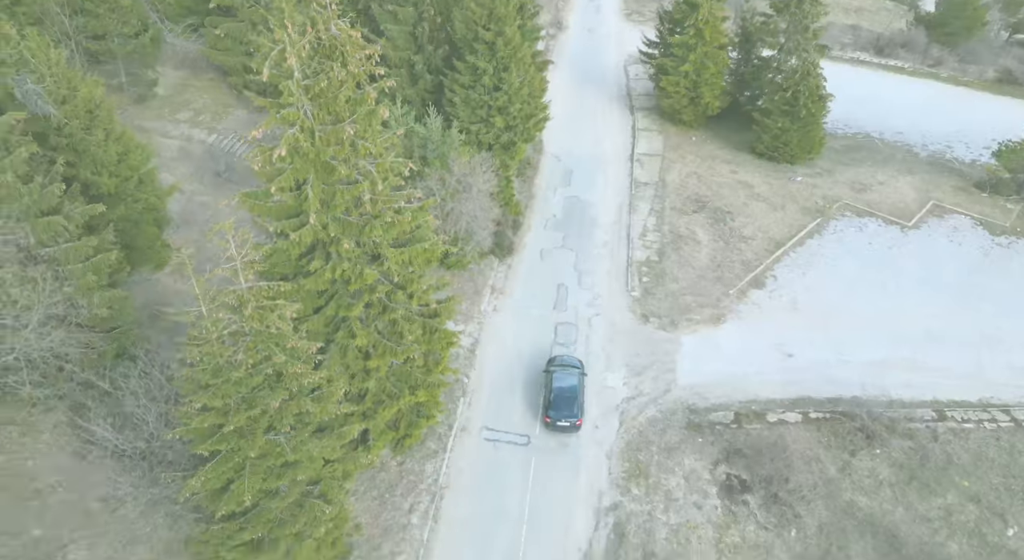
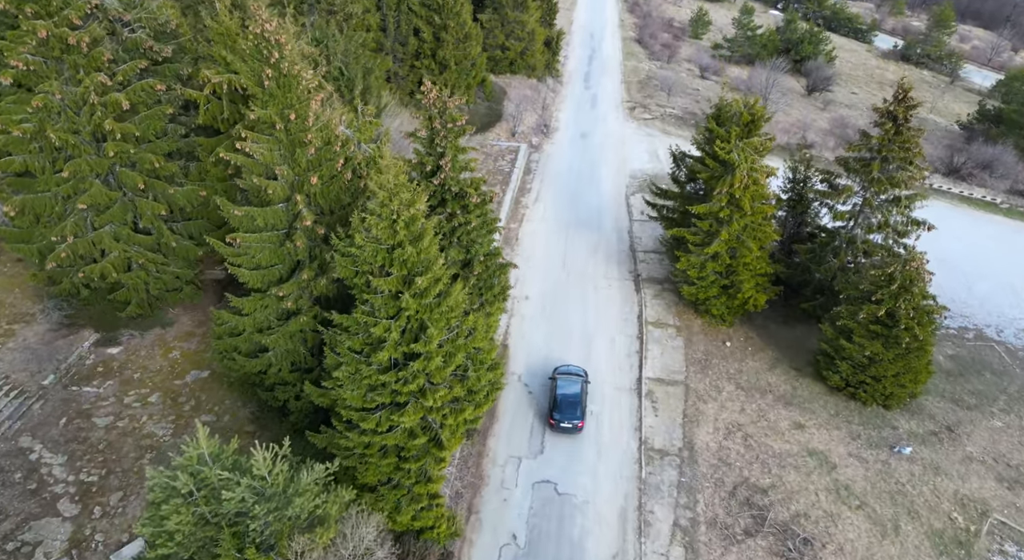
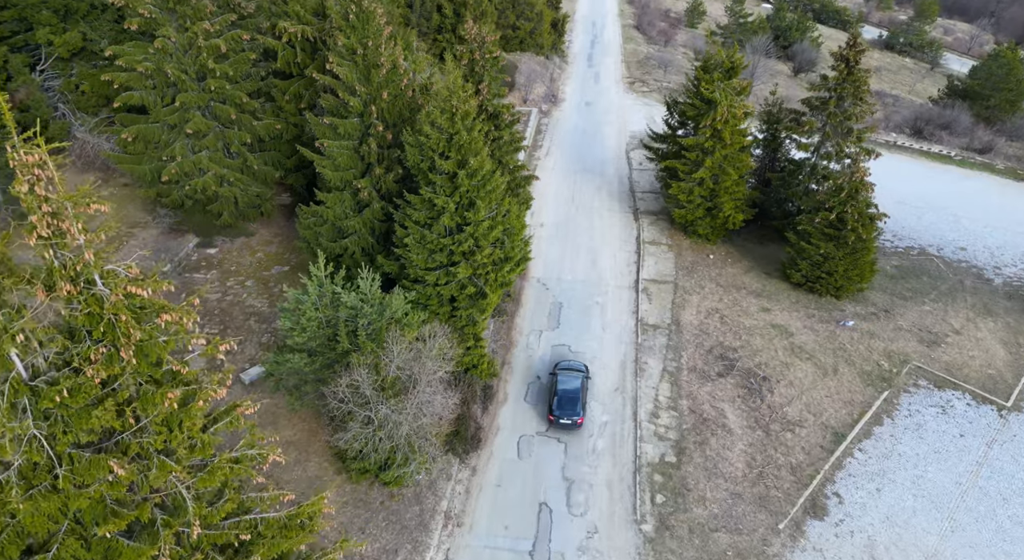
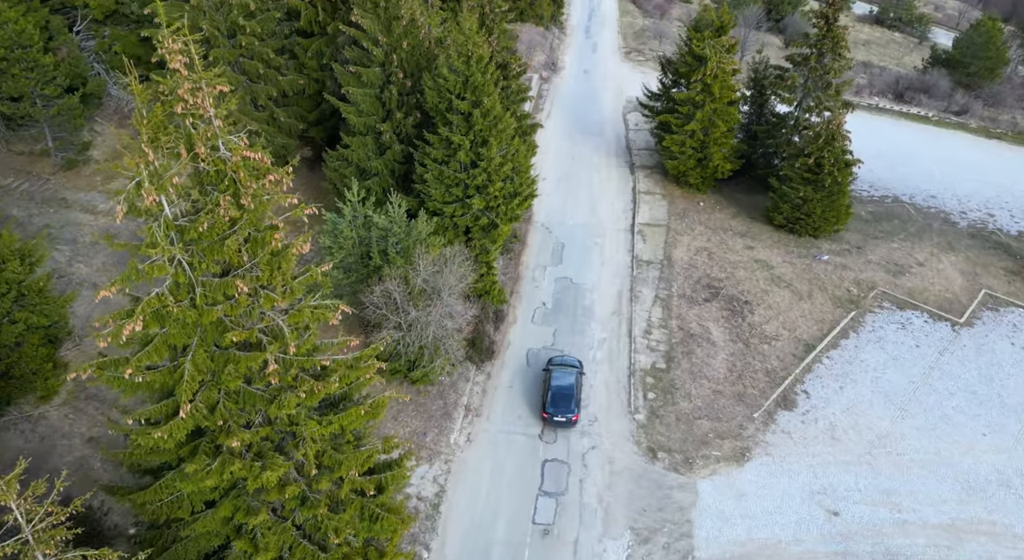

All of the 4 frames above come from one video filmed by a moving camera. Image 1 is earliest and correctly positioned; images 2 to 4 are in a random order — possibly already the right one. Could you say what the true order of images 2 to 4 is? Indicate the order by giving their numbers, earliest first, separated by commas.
4, 3, 2
